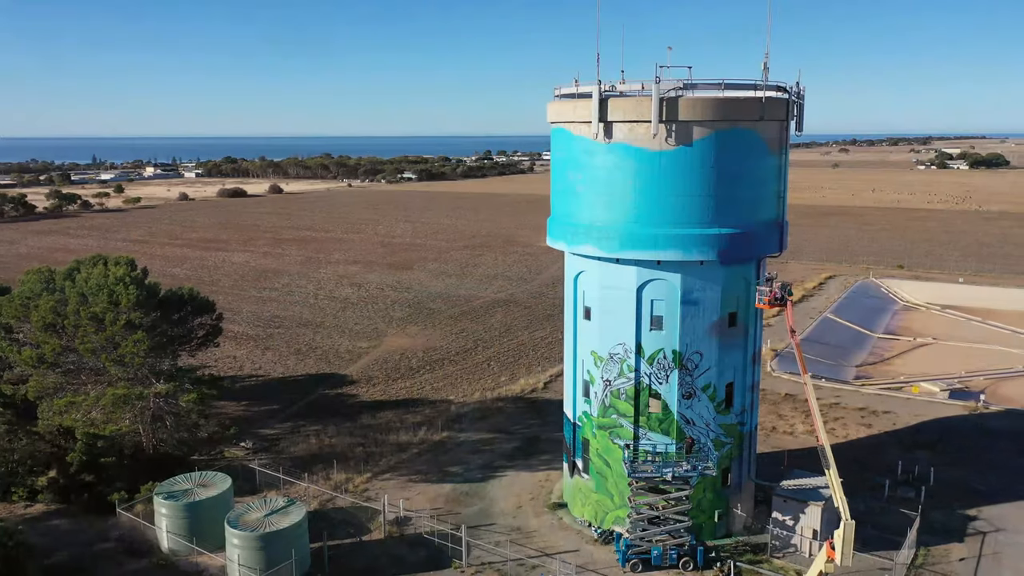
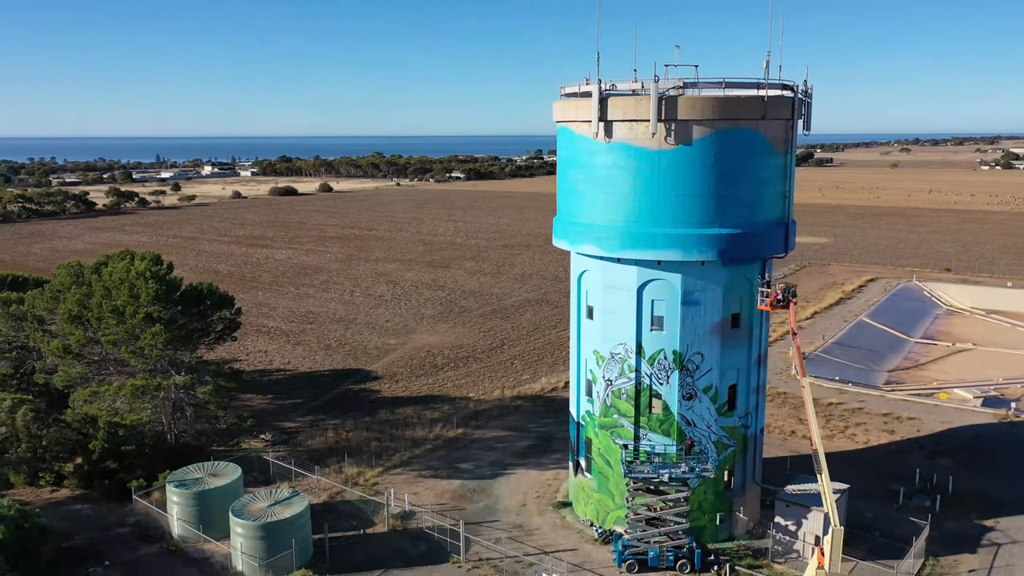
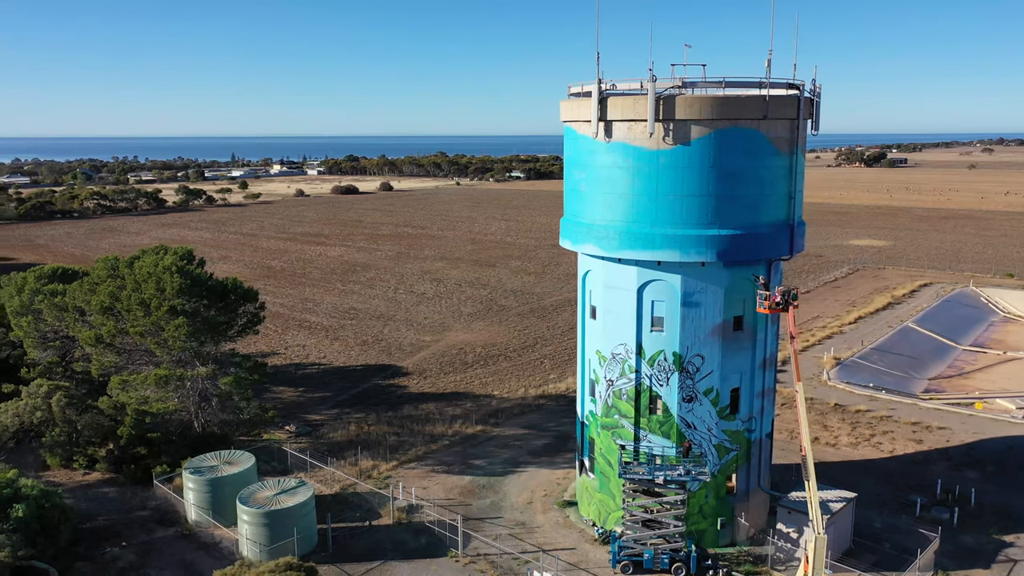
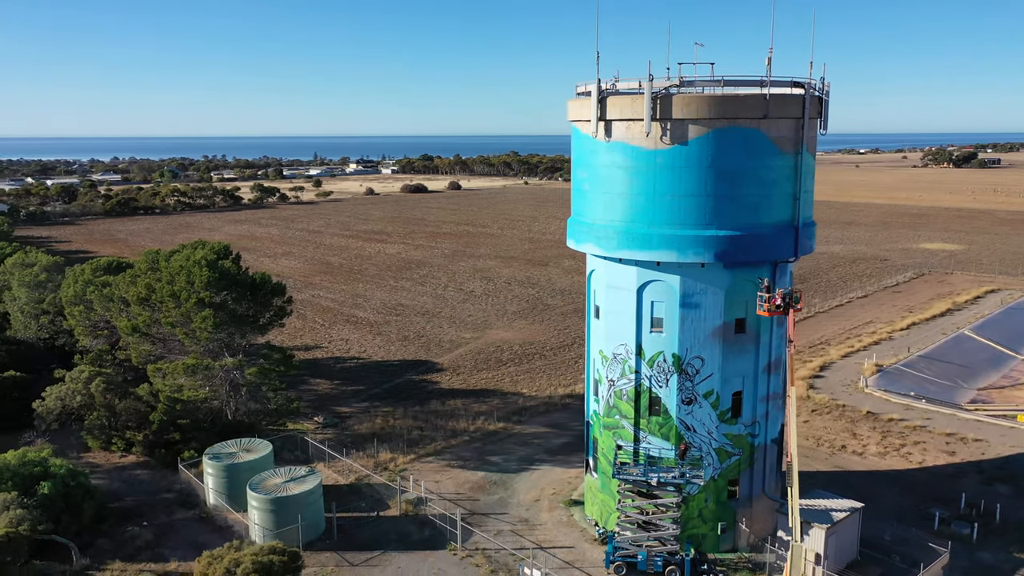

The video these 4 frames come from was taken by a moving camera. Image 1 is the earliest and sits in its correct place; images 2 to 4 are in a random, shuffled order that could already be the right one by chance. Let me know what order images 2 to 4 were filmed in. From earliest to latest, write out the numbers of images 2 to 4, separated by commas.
2, 3, 4
